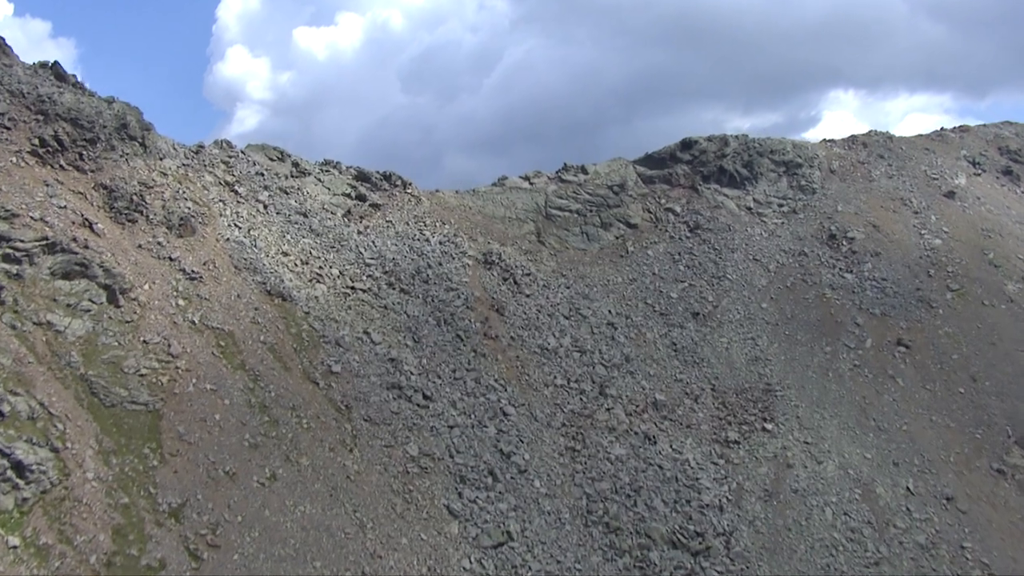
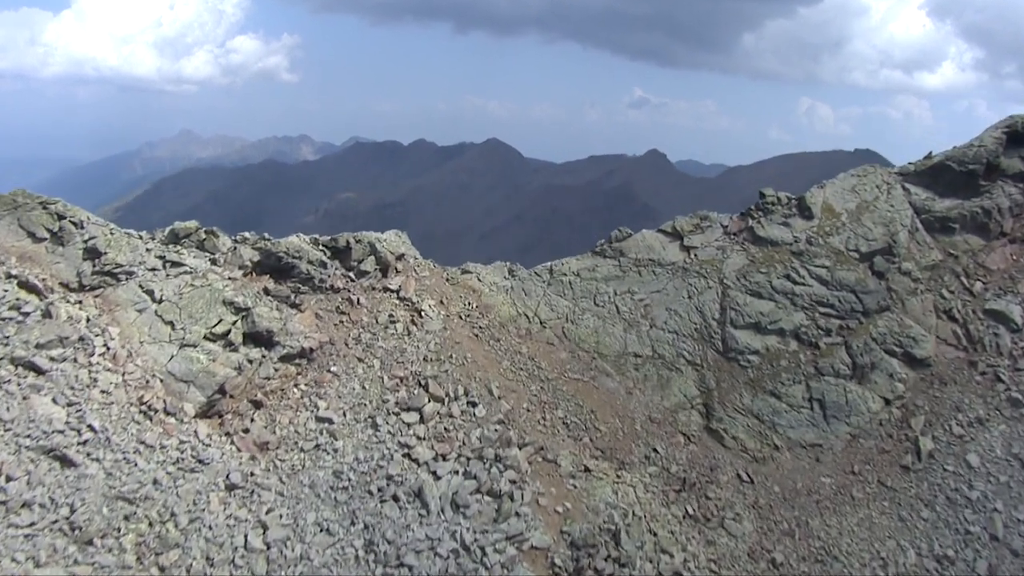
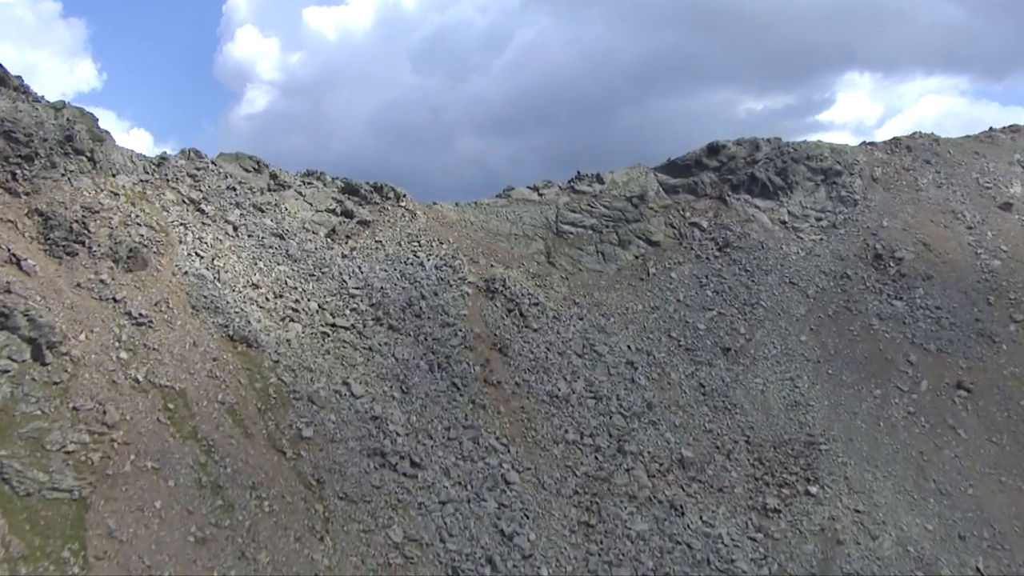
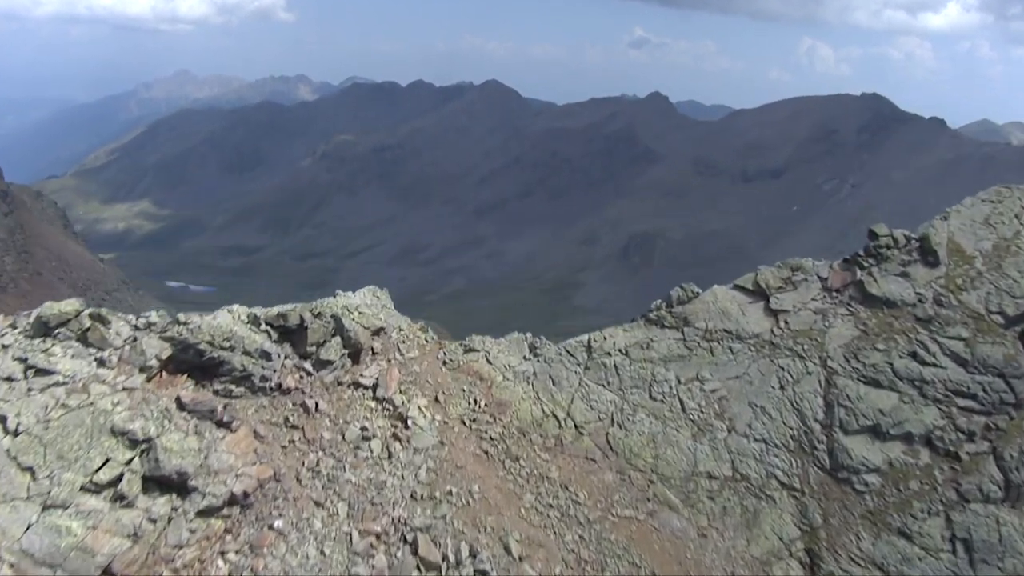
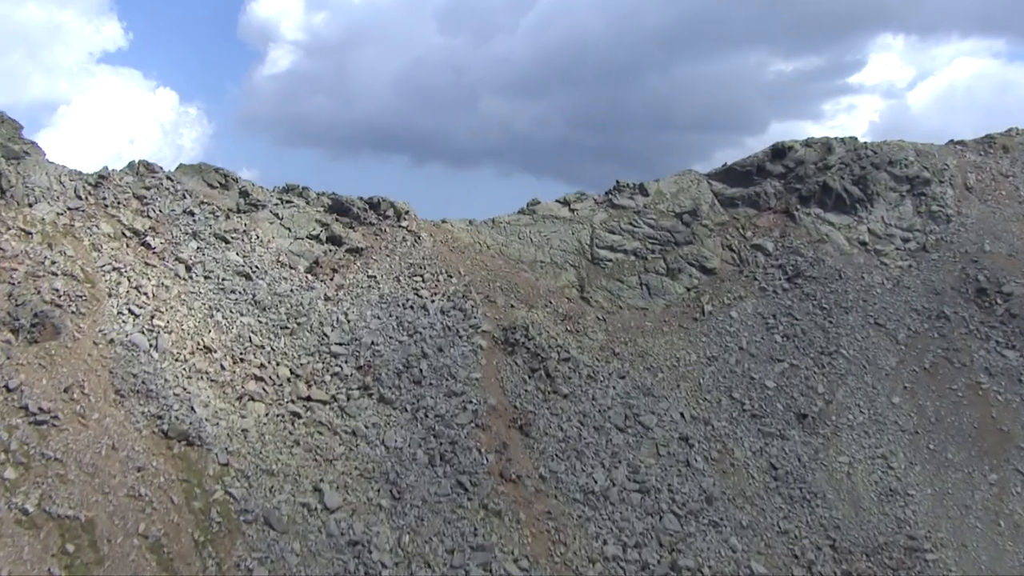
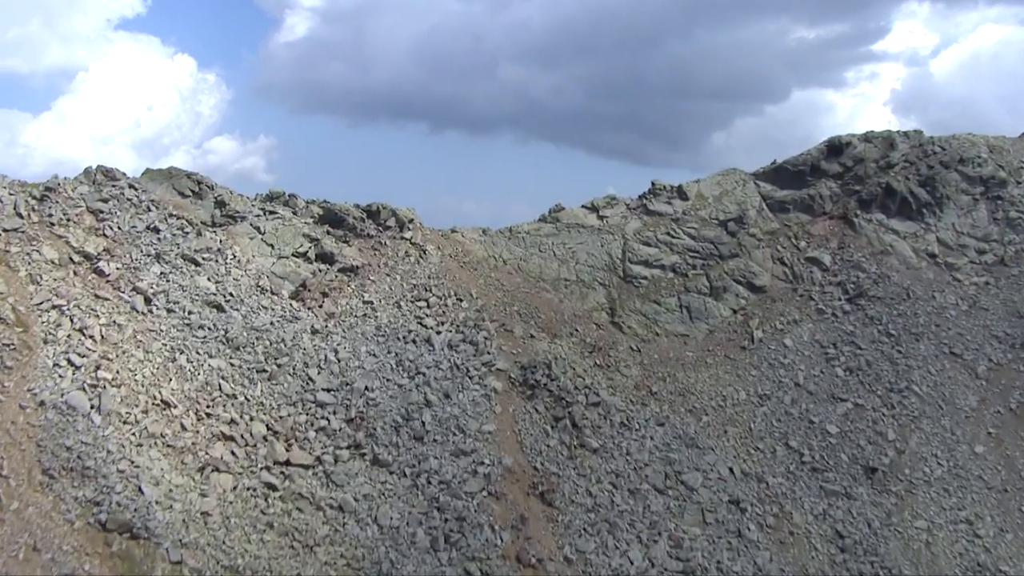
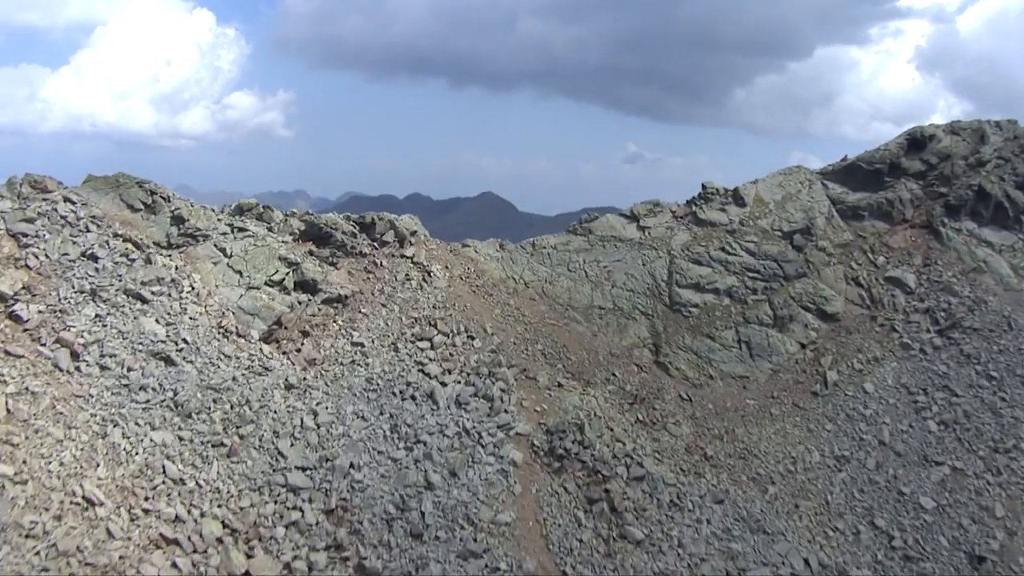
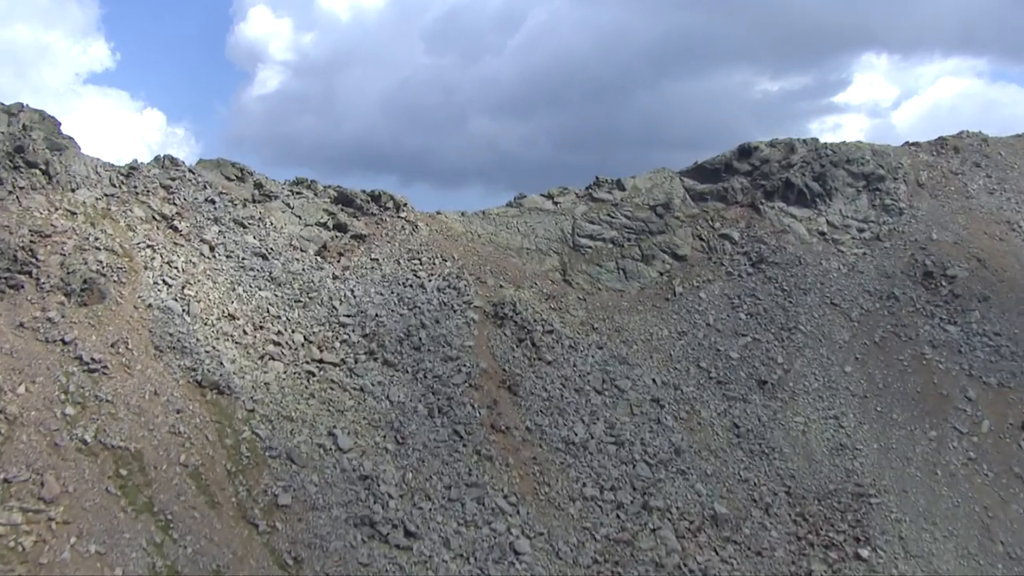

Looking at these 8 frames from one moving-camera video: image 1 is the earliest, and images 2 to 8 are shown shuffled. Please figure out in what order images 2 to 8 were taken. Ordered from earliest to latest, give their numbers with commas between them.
3, 8, 5, 6, 7, 2, 4
